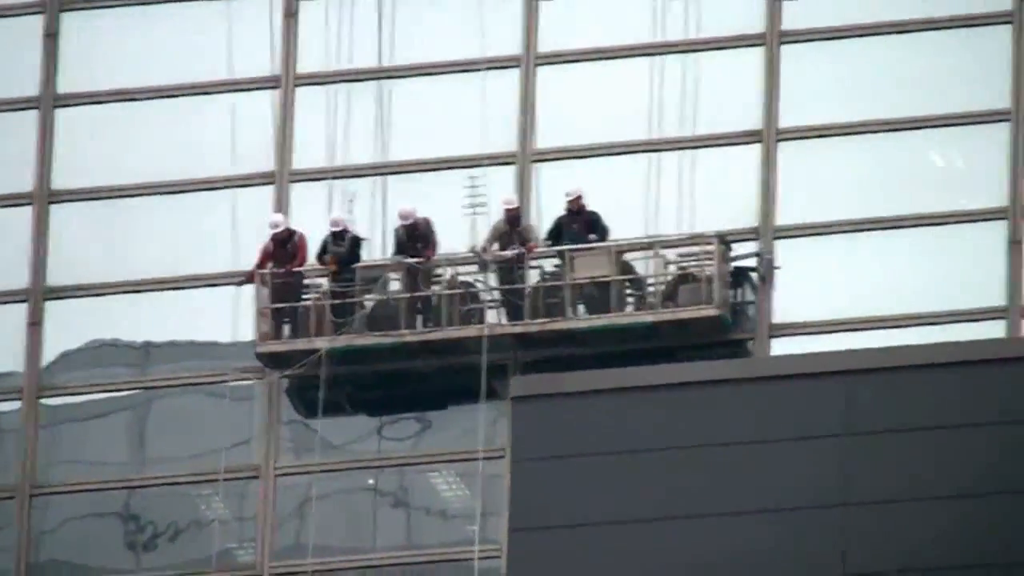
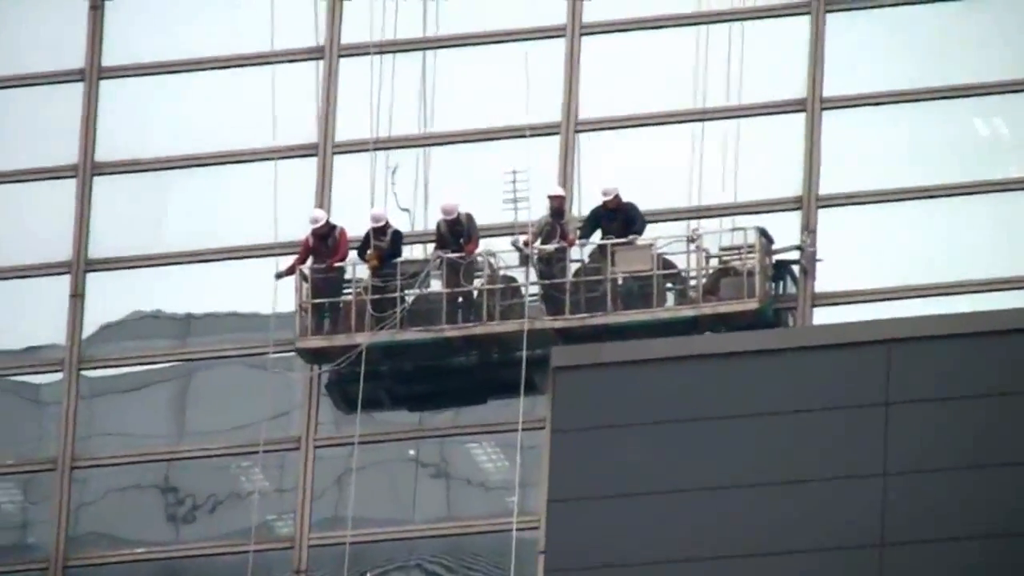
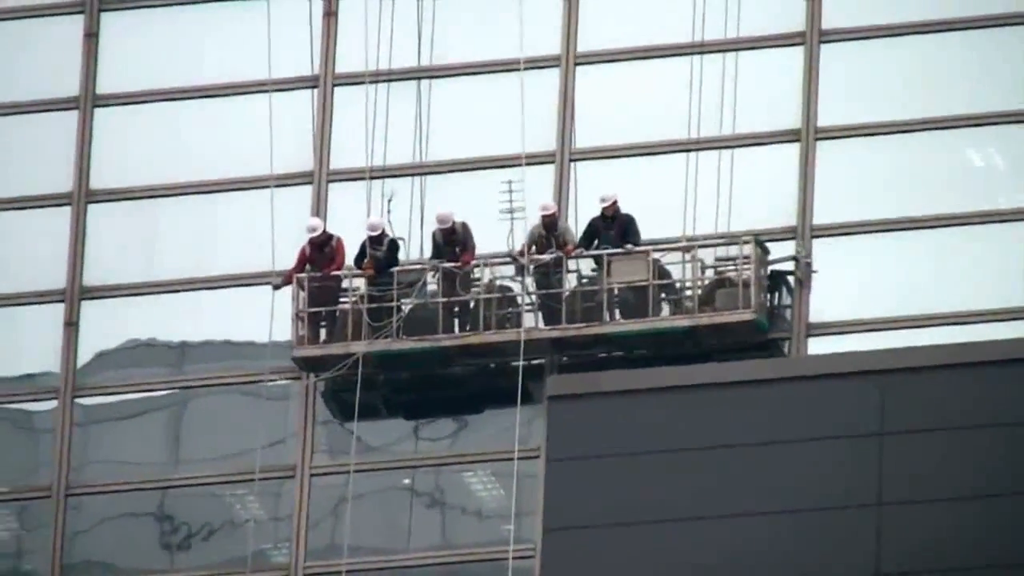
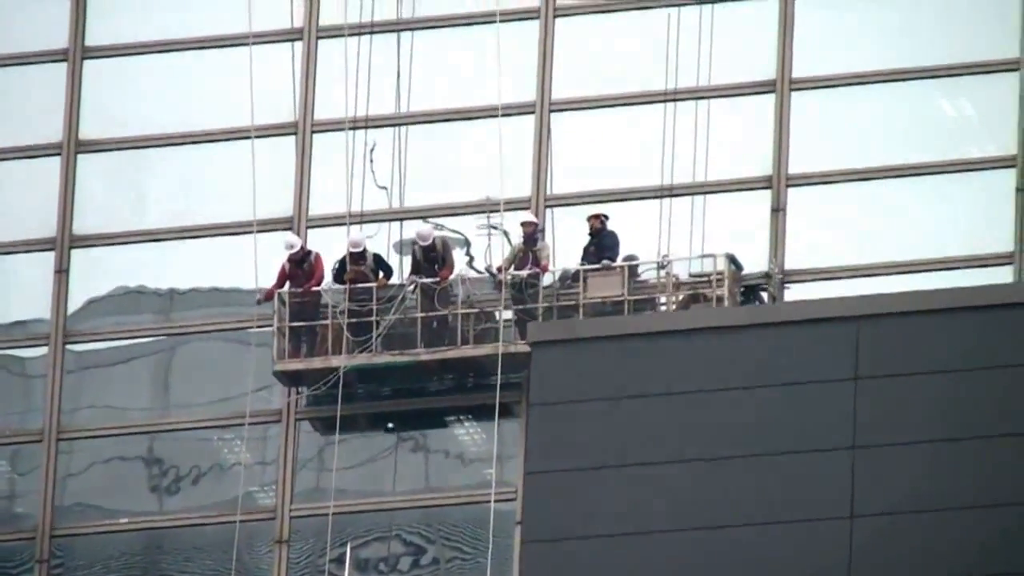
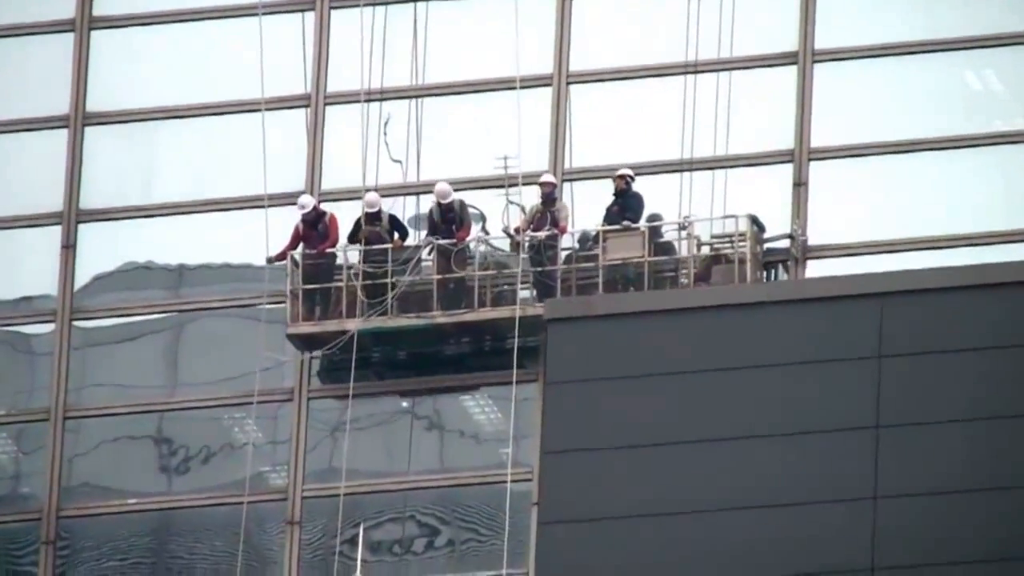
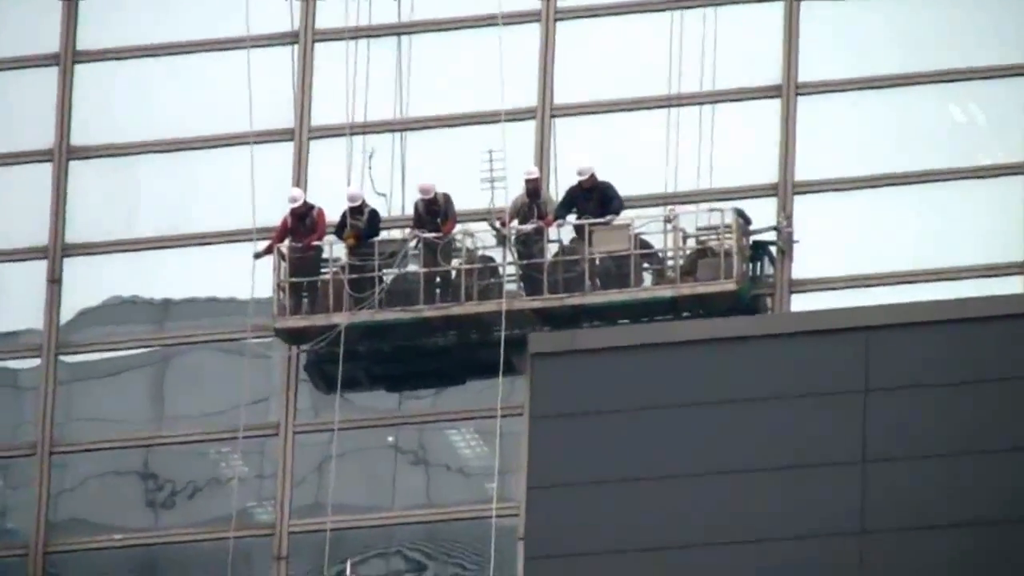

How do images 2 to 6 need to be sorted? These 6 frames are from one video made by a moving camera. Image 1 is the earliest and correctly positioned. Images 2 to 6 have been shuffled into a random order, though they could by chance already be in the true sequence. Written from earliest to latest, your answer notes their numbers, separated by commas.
3, 6, 2, 5, 4
